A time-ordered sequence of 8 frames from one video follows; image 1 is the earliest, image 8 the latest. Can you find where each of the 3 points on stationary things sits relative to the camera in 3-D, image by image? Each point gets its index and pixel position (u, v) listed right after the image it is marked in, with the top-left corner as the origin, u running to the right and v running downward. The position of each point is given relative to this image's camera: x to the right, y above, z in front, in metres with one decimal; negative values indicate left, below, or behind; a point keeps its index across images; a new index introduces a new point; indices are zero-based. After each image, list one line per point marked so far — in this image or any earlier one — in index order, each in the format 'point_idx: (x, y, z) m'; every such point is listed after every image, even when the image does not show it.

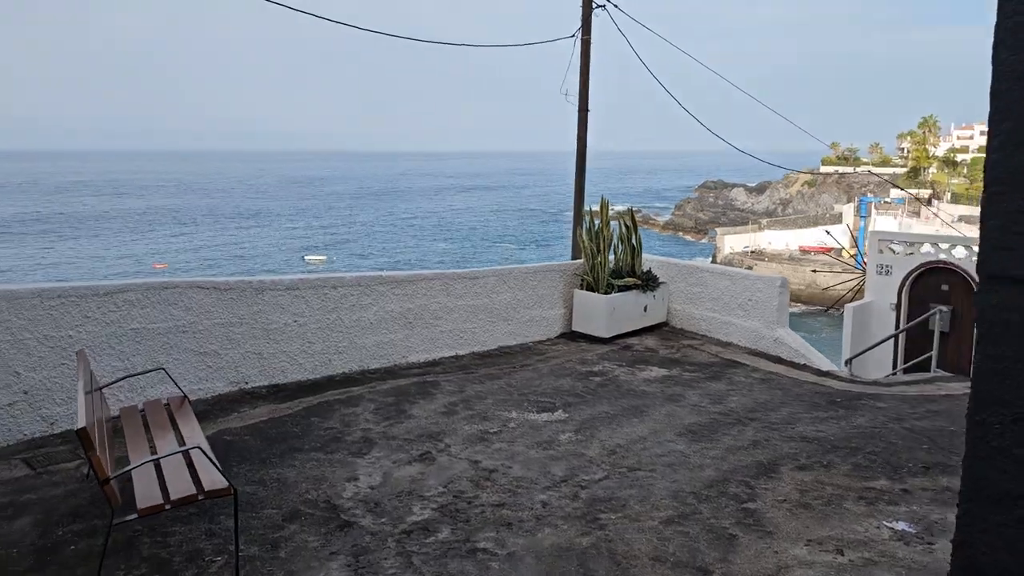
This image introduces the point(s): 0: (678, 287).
0: (+1.6, 0.0, +8.2) m
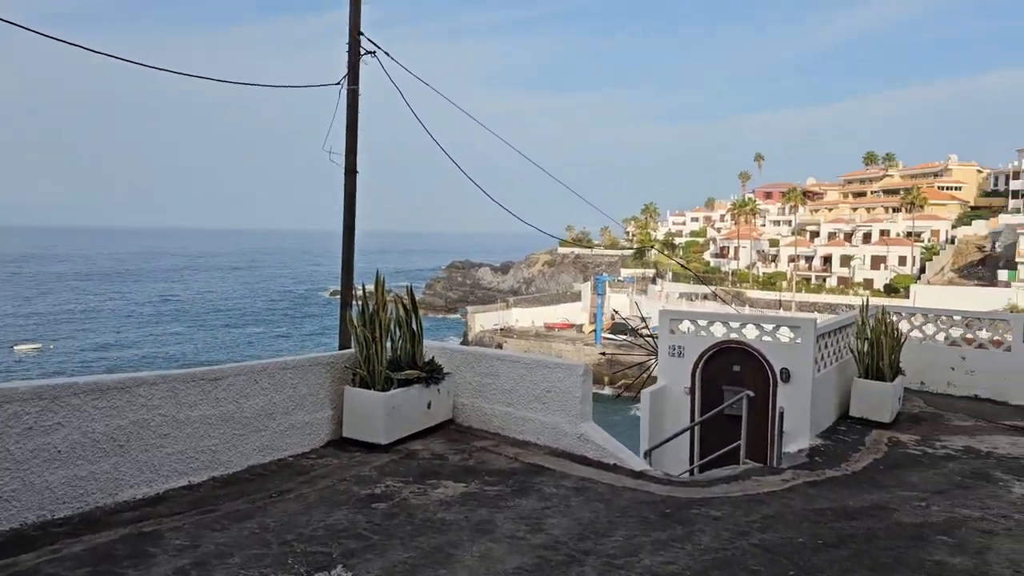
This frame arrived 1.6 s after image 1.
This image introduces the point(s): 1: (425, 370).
0: (-0.4, -0.8, +7.1) m
1: (-0.7, -0.7, +6.8) m
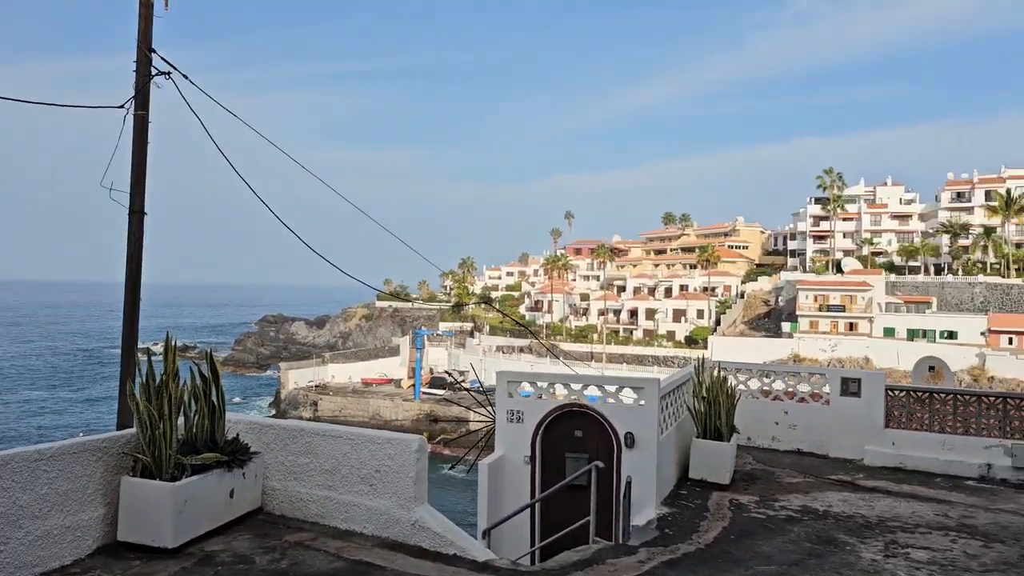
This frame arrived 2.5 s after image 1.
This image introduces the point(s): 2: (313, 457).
0: (-1.7, -1.2, +6.0) m
1: (-2.0, -1.1, +5.7) m
2: (-1.4, -1.2, +5.9) m
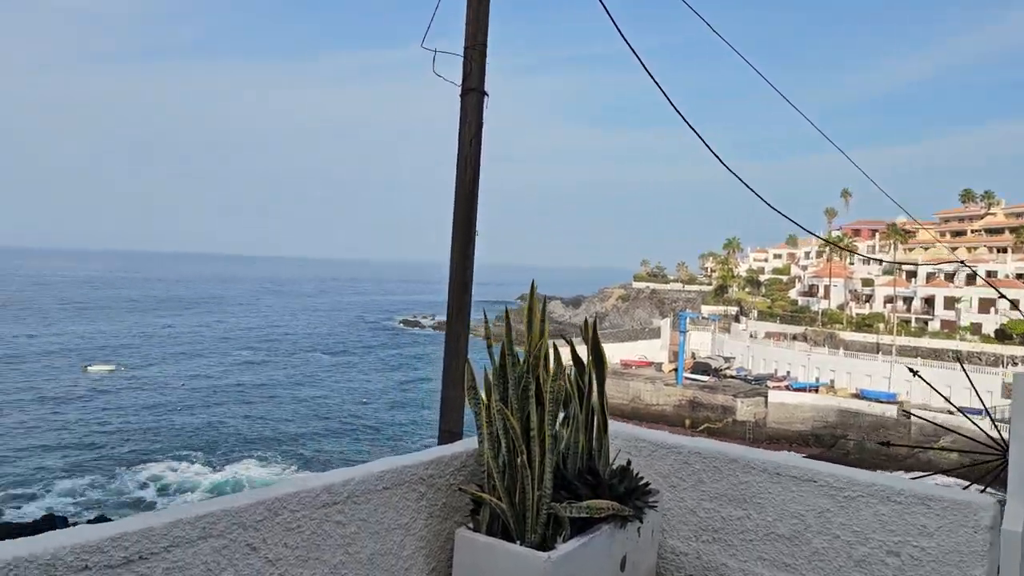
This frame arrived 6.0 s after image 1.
0: (+0.7, -0.9, +3.6) m
1: (+0.4, -0.8, +3.3) m
2: (+1.0, -0.9, +3.4) m
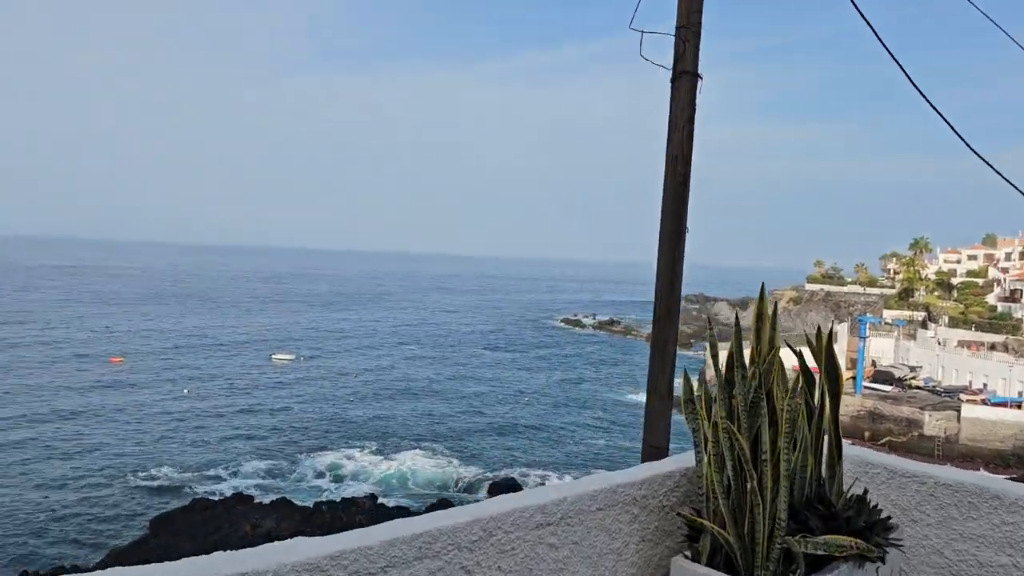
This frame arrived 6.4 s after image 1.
0: (+1.6, -0.9, +3.1) m
1: (+1.2, -0.8, +2.9) m
2: (+1.8, -0.9, +2.8) m
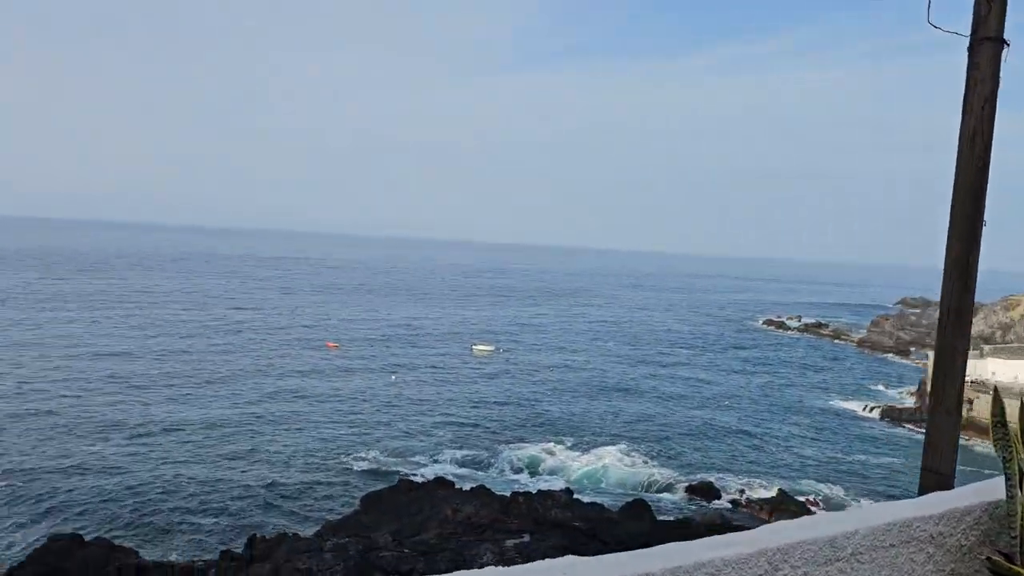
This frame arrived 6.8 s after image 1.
0: (+2.4, -1.0, +2.4) m
1: (+2.0, -0.8, +2.3) m
2: (+2.5, -1.0, +2.1) m
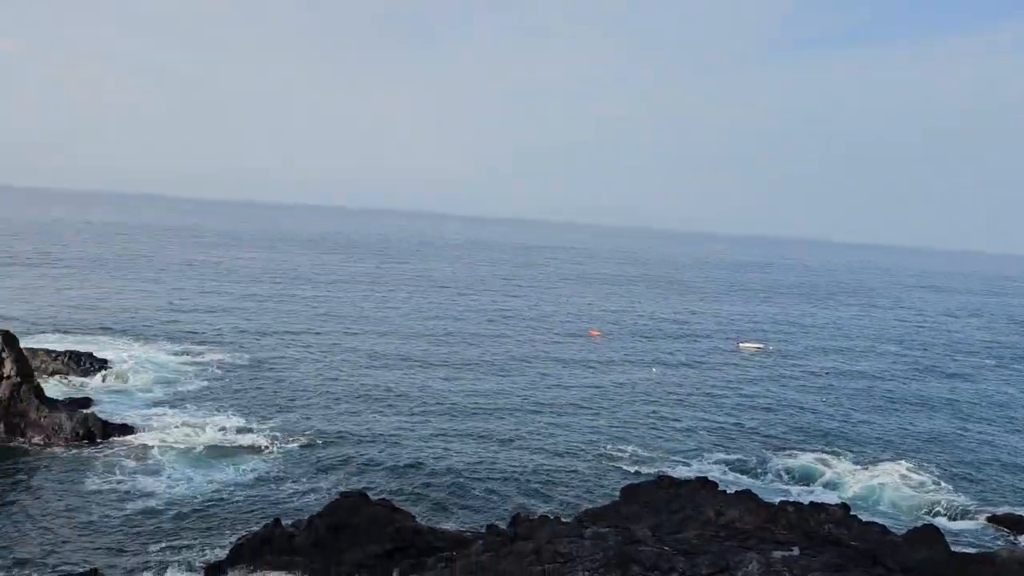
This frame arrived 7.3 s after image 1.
0: (+3.2, -0.9, +1.1) m
1: (+2.8, -0.7, +1.1) m
2: (+3.3, -0.9, +0.8) m
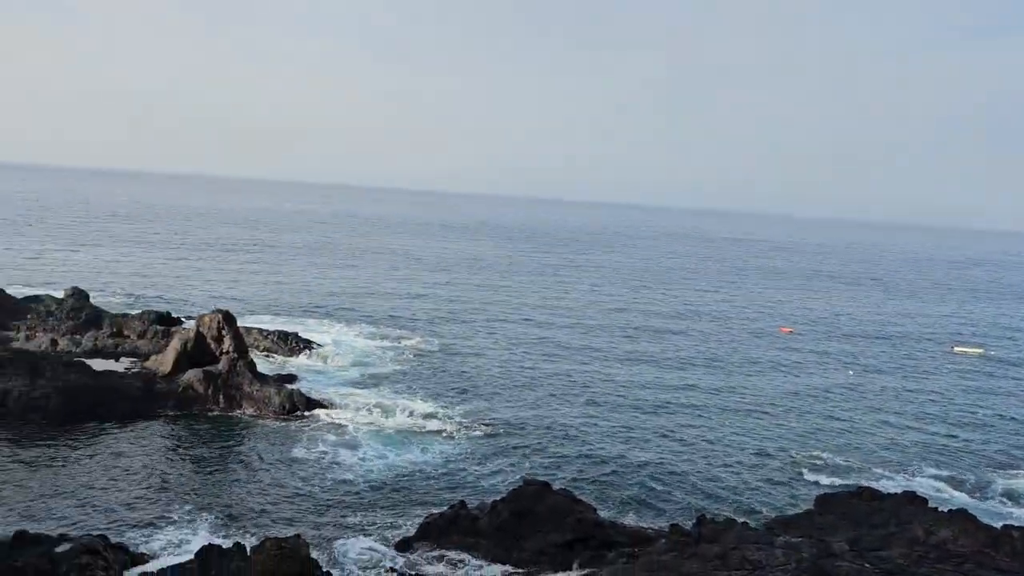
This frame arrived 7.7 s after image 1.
0: (+3.6, -0.8, 0.0) m
1: (+3.2, -0.6, +0.1) m
2: (+3.6, -0.8, -0.3) m
